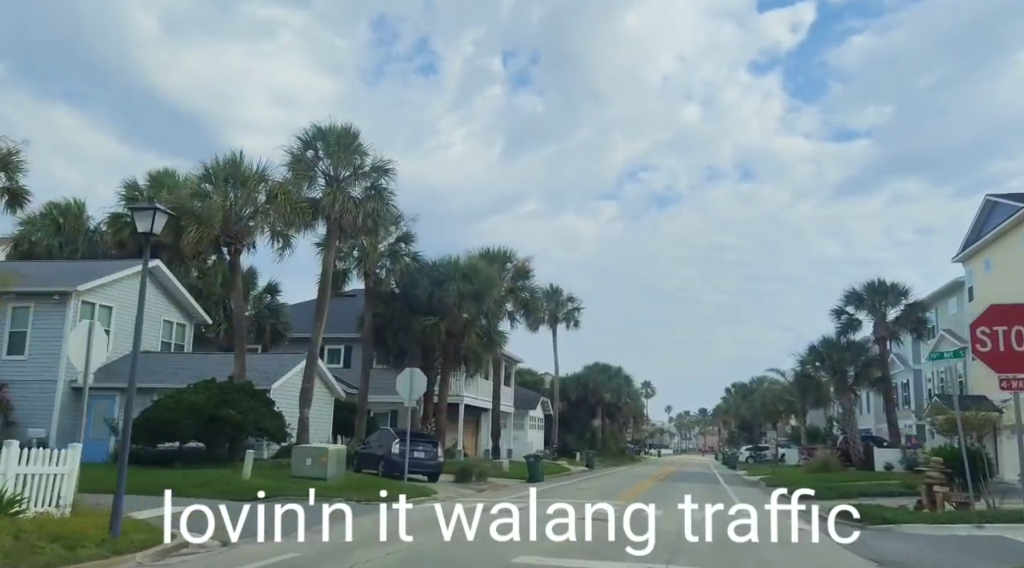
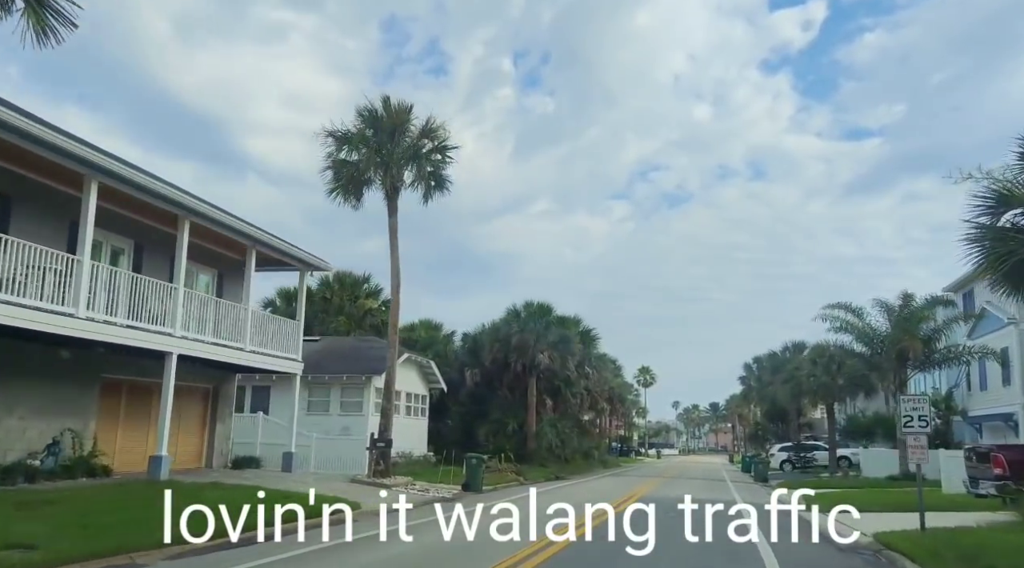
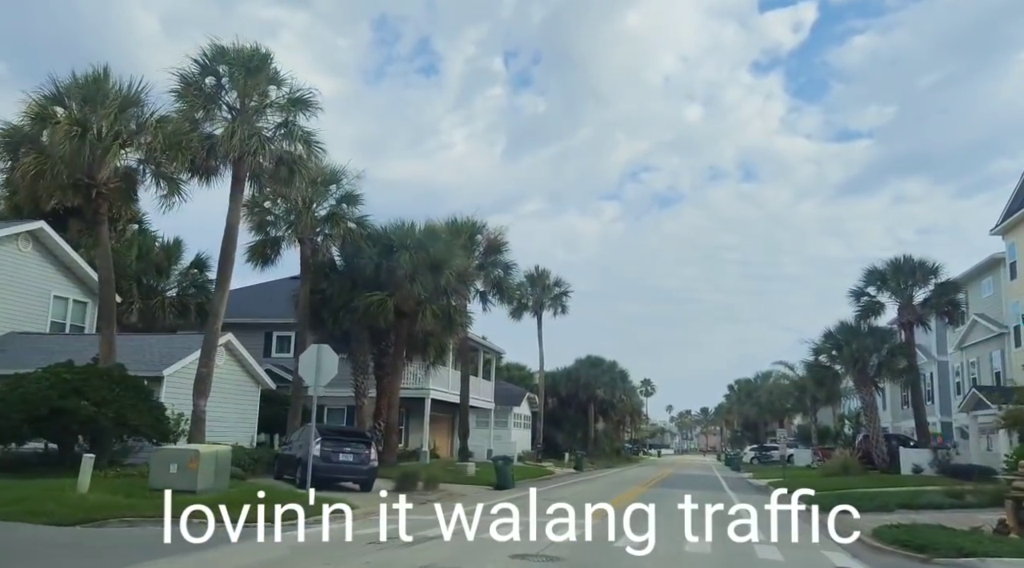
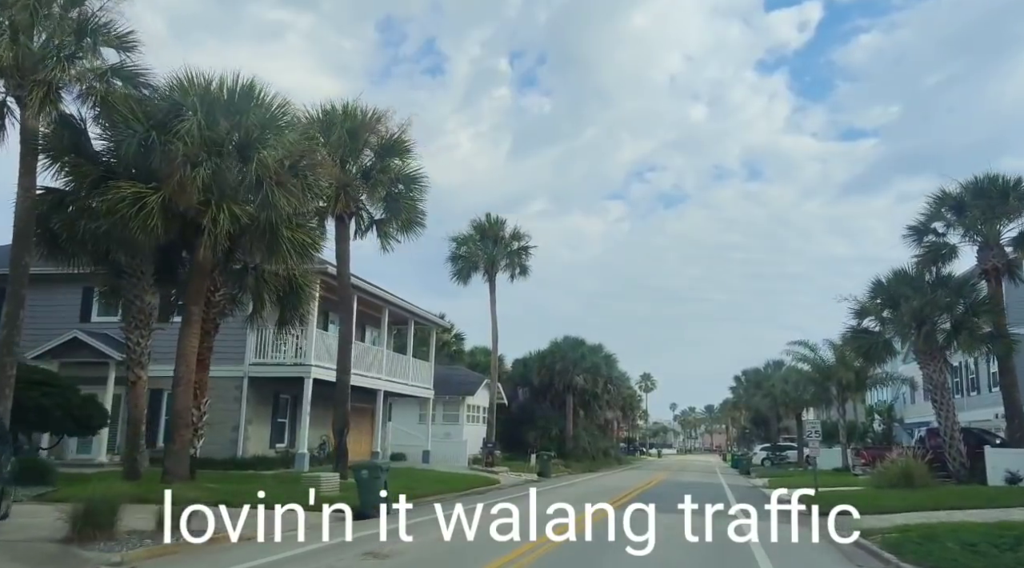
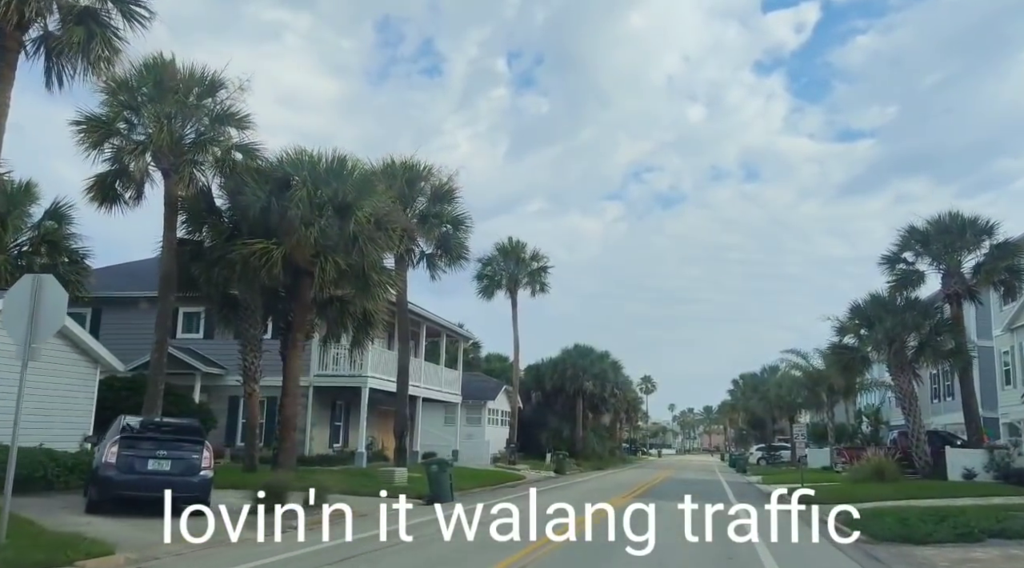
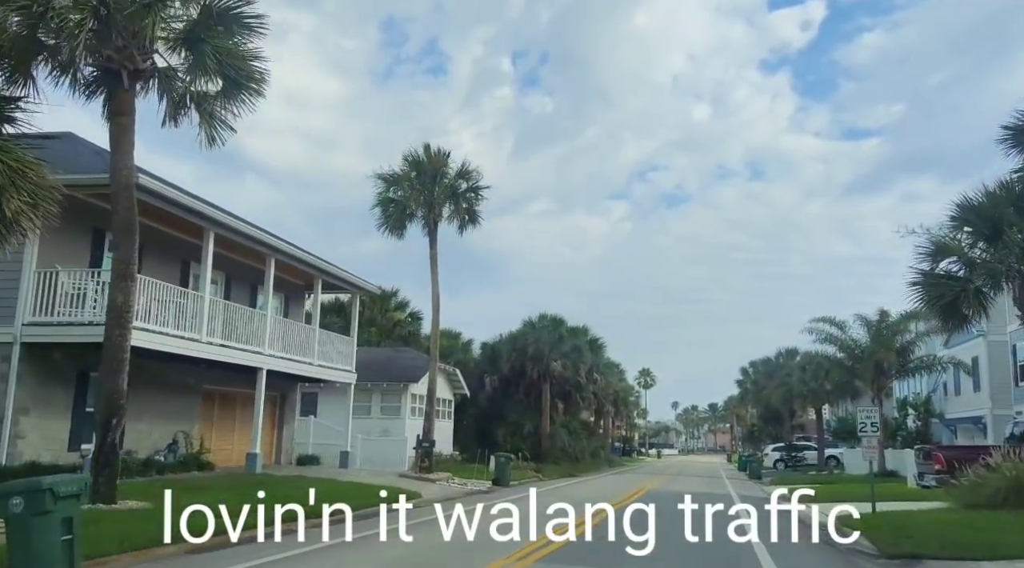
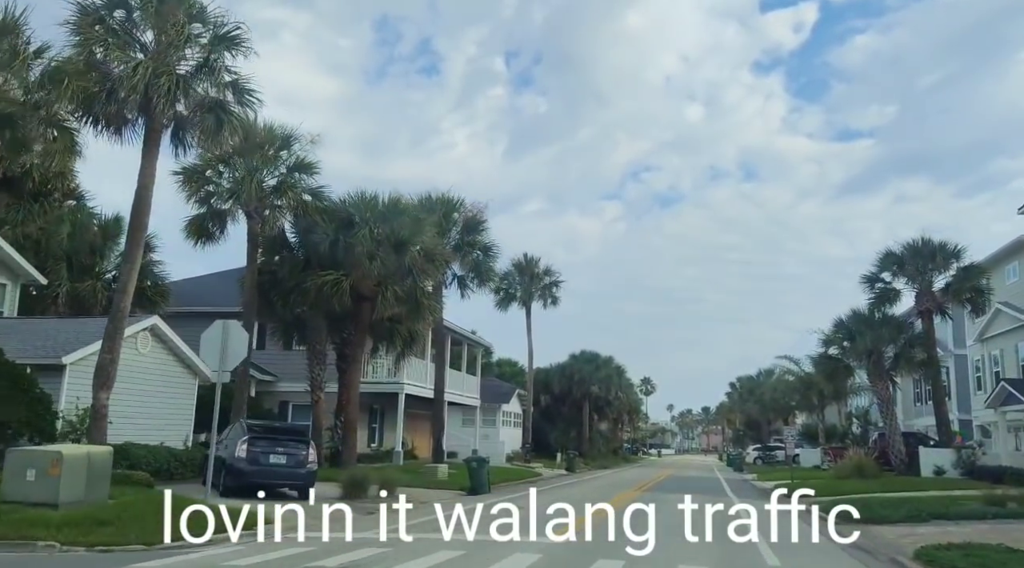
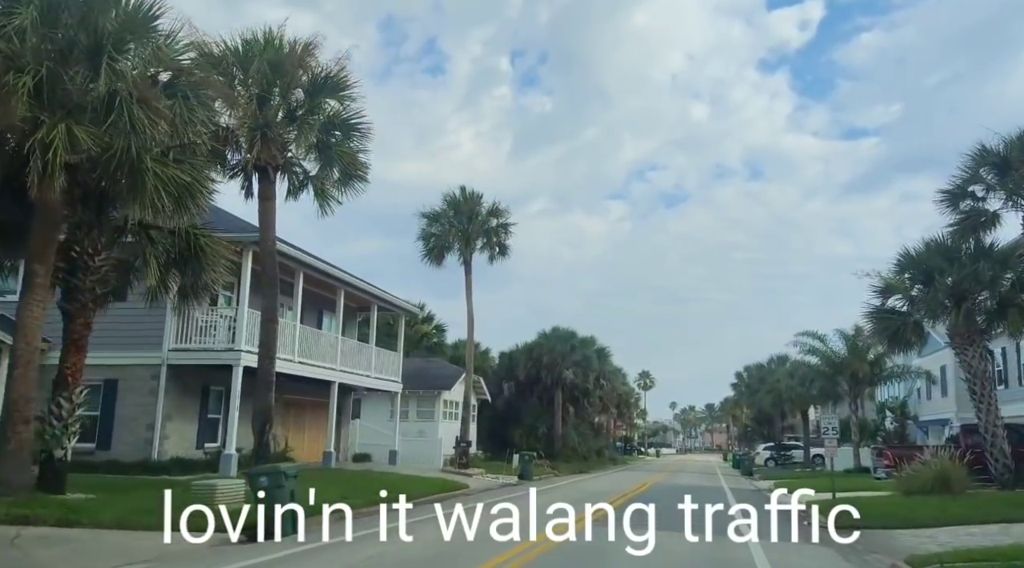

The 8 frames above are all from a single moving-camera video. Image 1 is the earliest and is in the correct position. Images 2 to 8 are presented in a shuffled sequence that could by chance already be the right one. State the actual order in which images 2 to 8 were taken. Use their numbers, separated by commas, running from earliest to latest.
3, 7, 5, 4, 8, 6, 2
